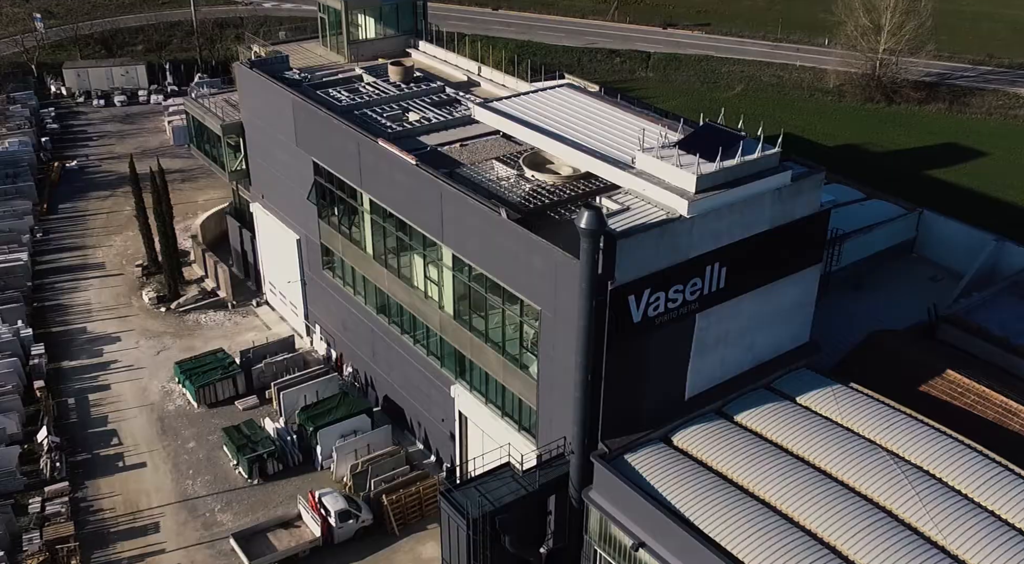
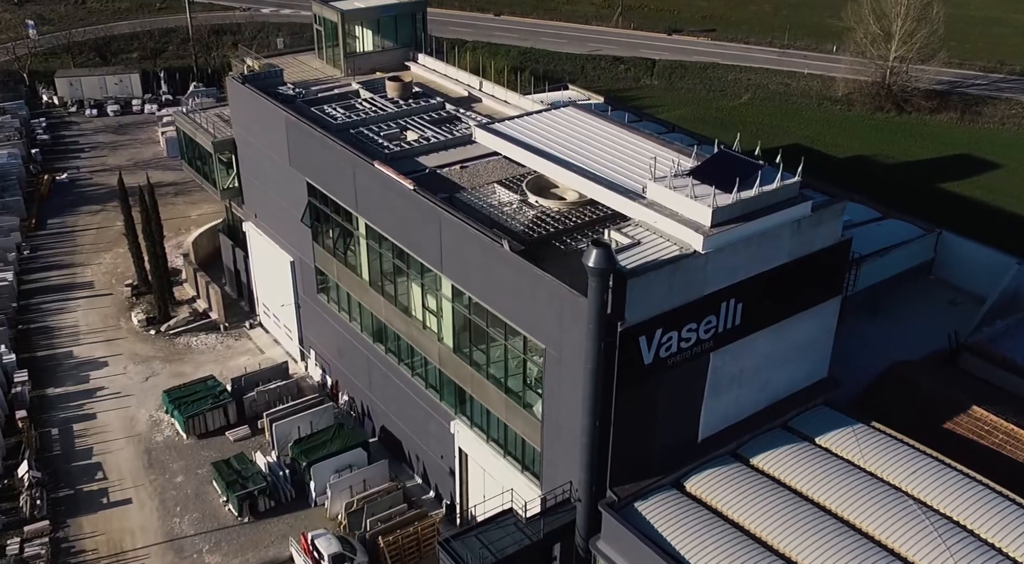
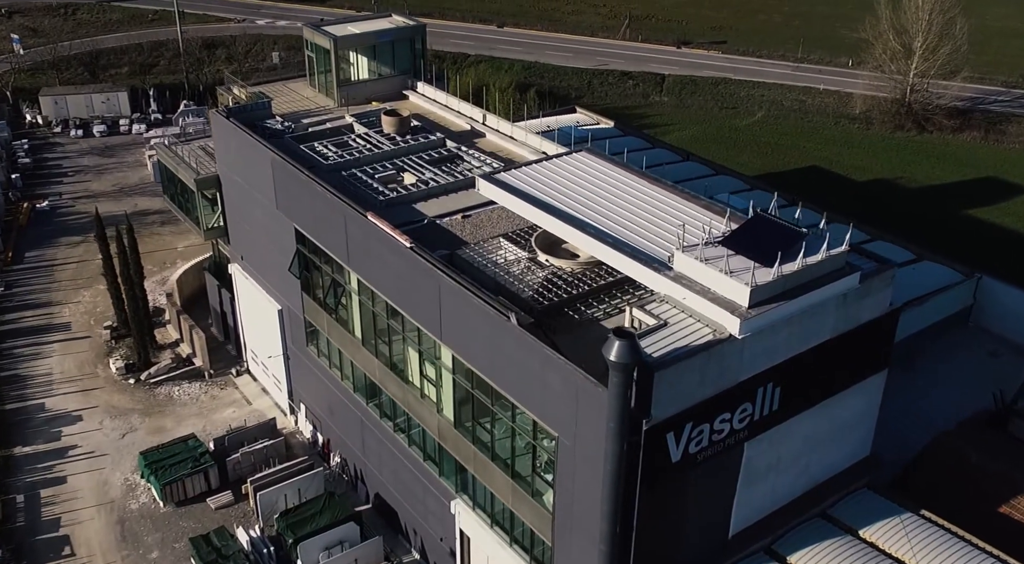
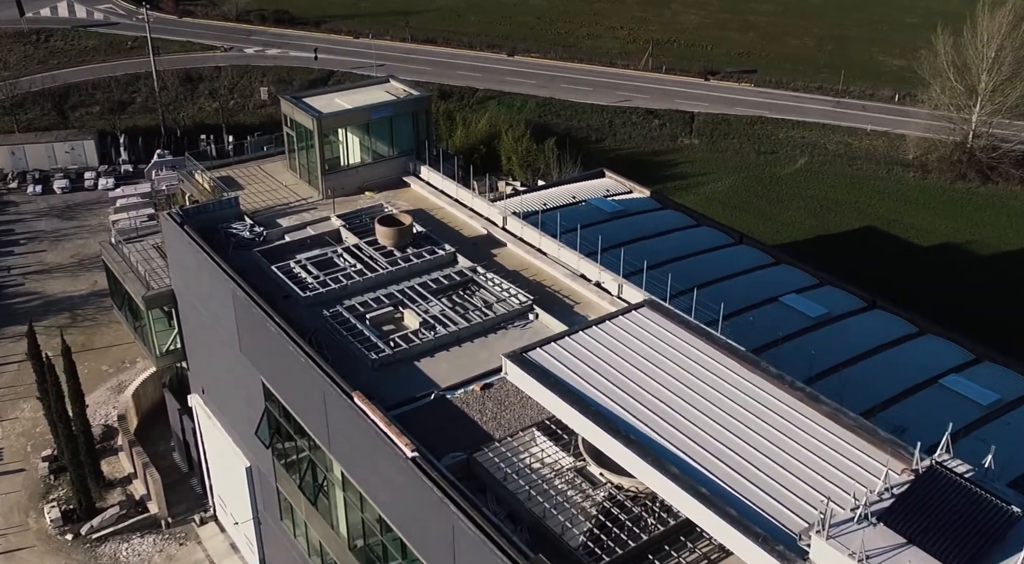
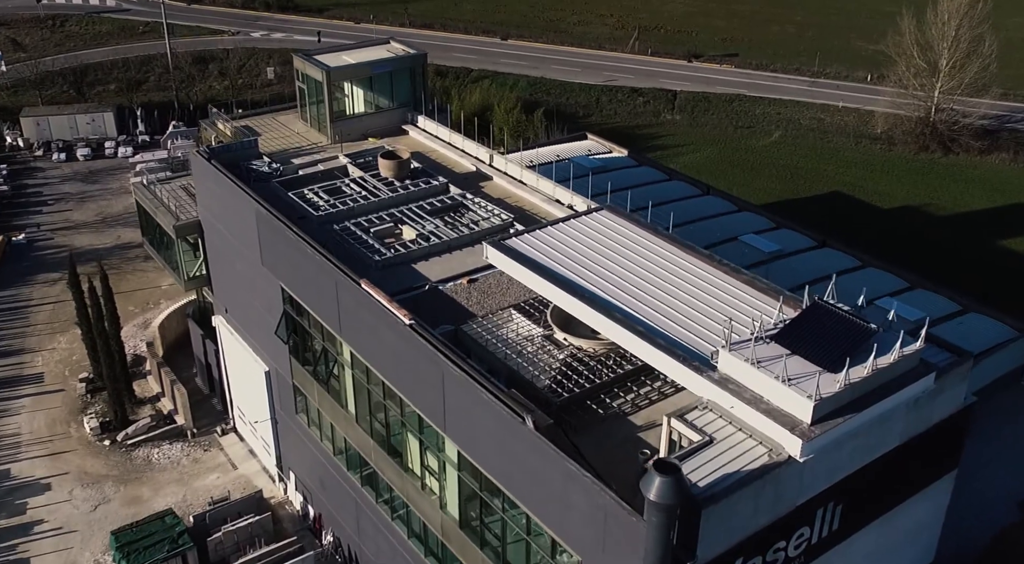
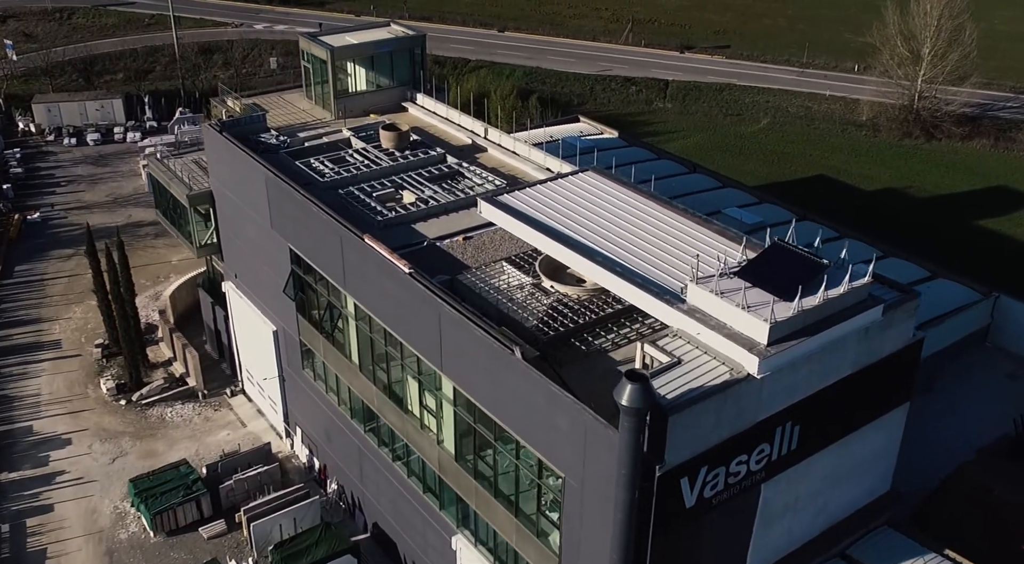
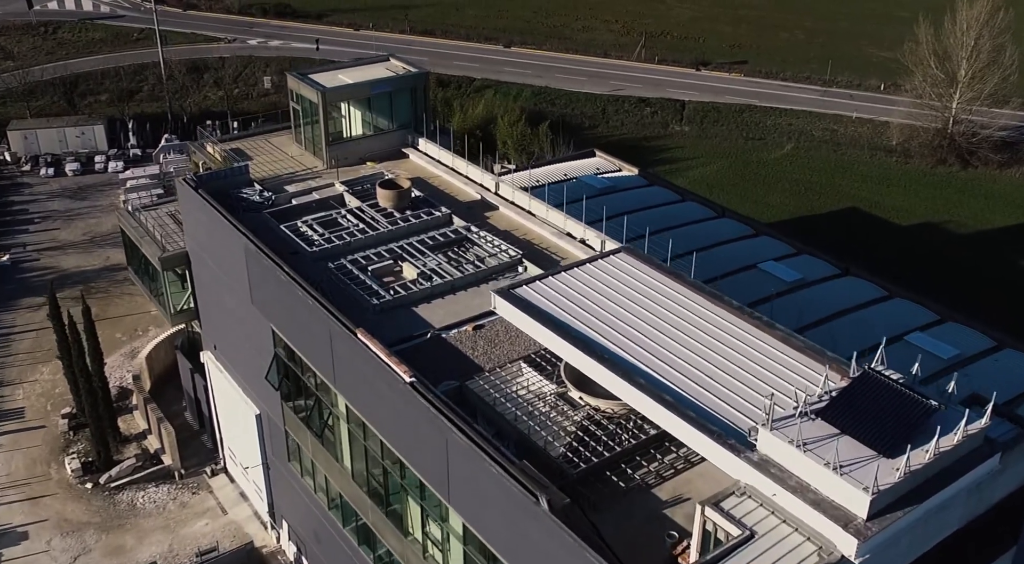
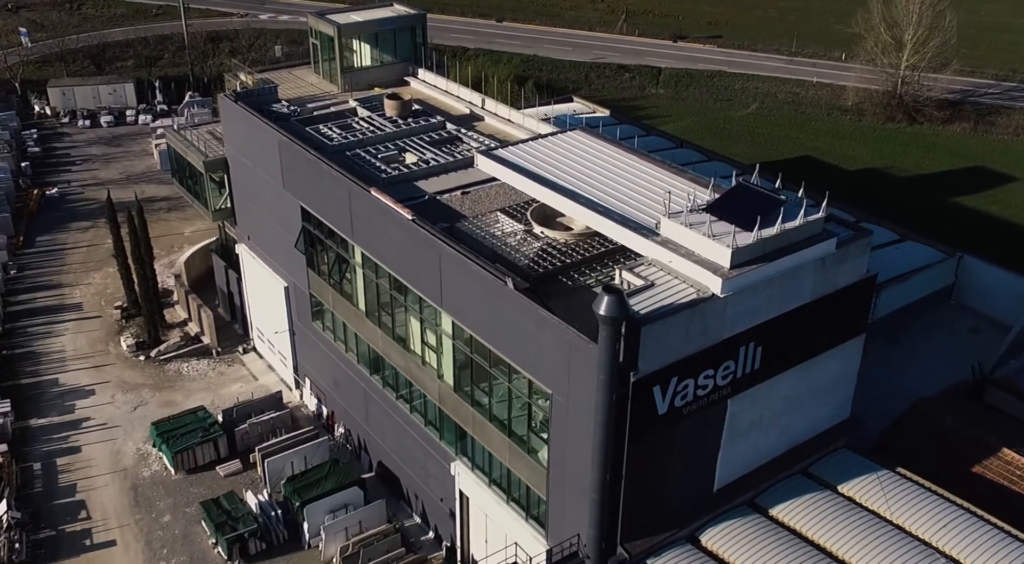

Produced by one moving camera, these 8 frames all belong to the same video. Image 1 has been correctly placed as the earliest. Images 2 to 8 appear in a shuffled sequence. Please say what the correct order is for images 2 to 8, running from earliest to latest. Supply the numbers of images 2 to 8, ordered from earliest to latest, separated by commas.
2, 8, 3, 6, 5, 7, 4
